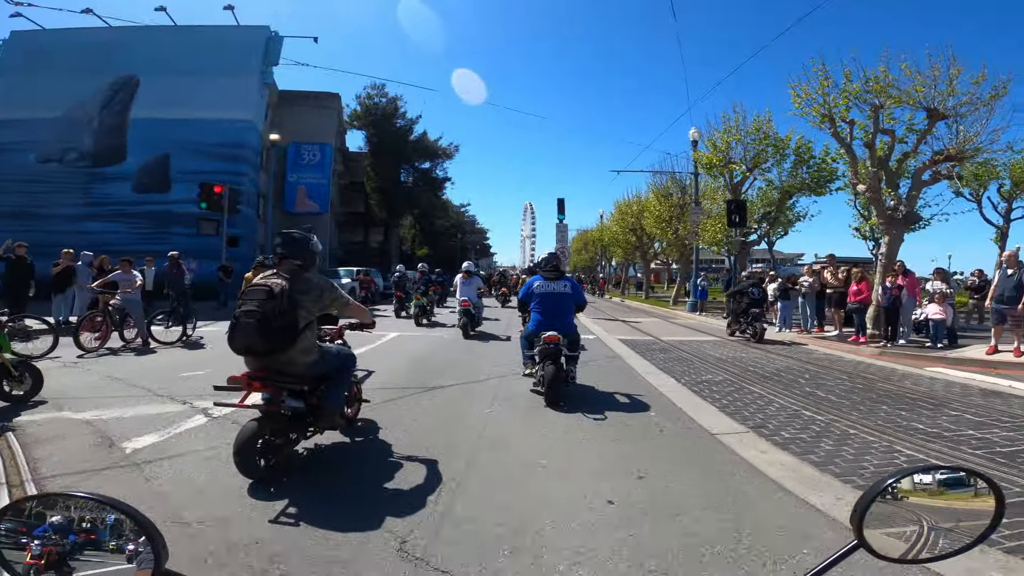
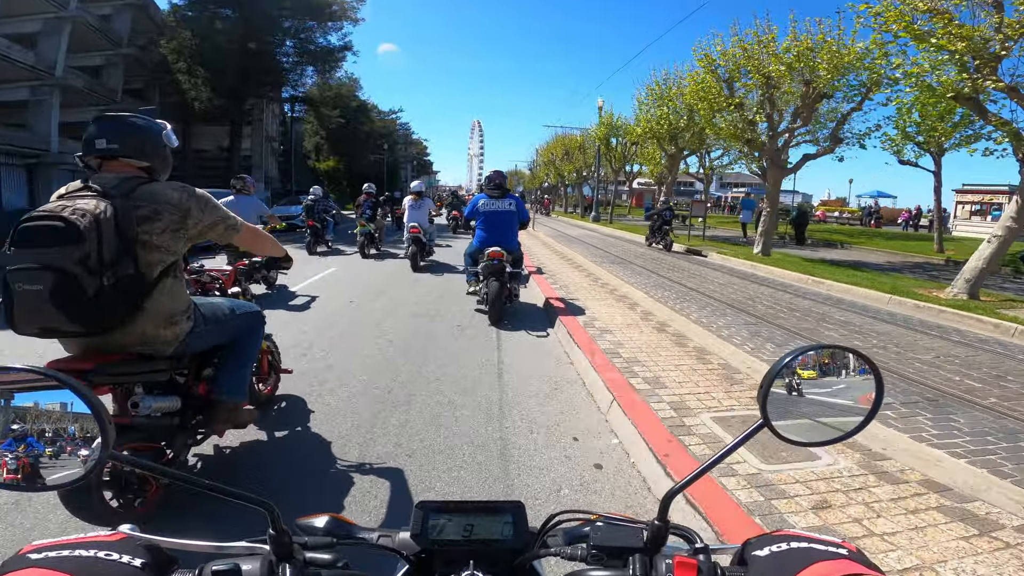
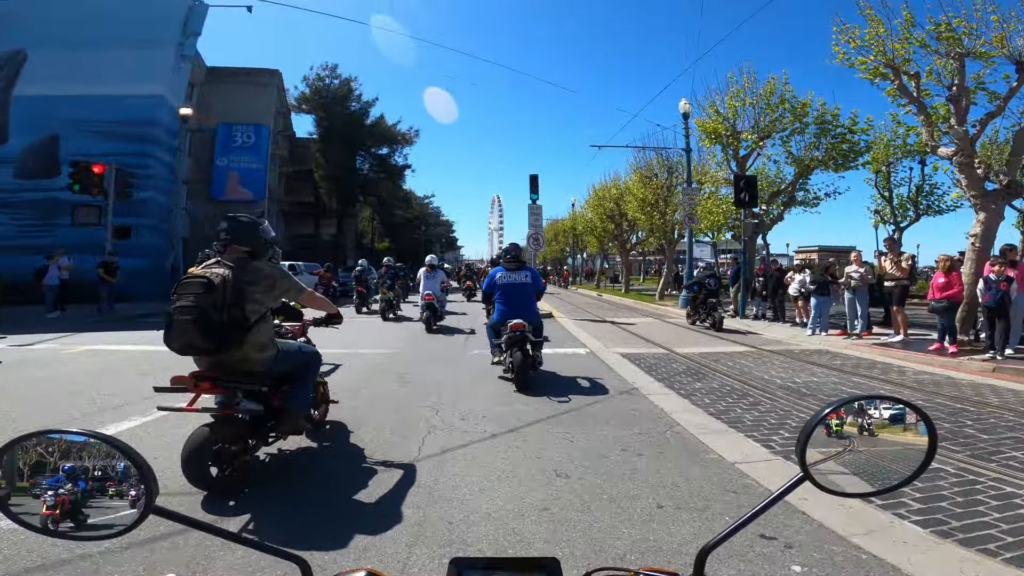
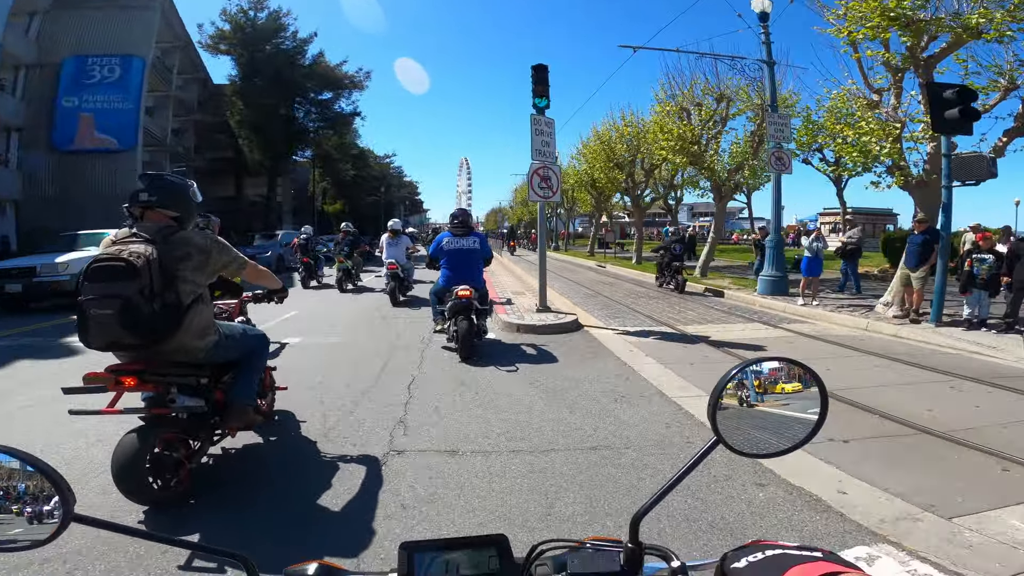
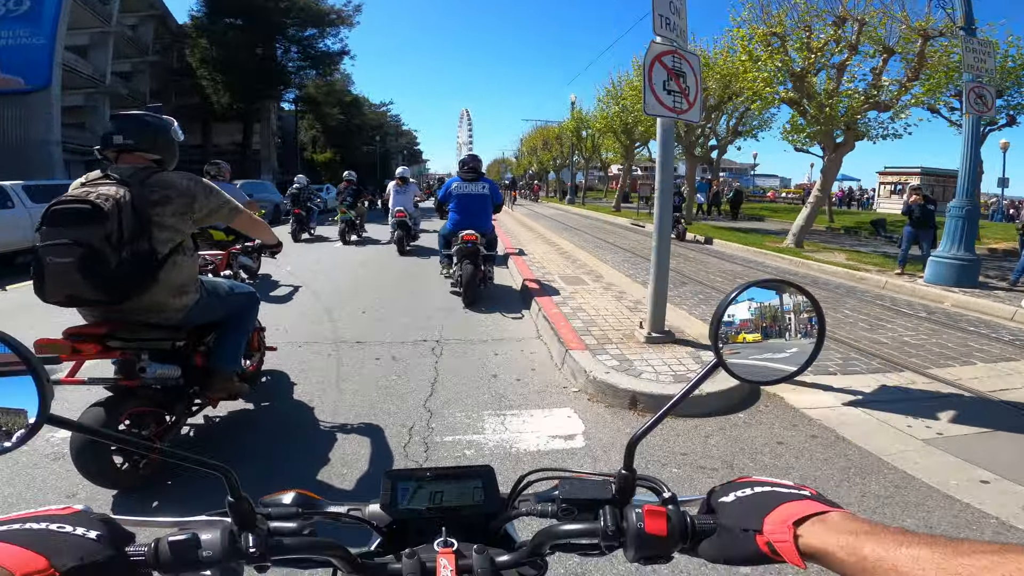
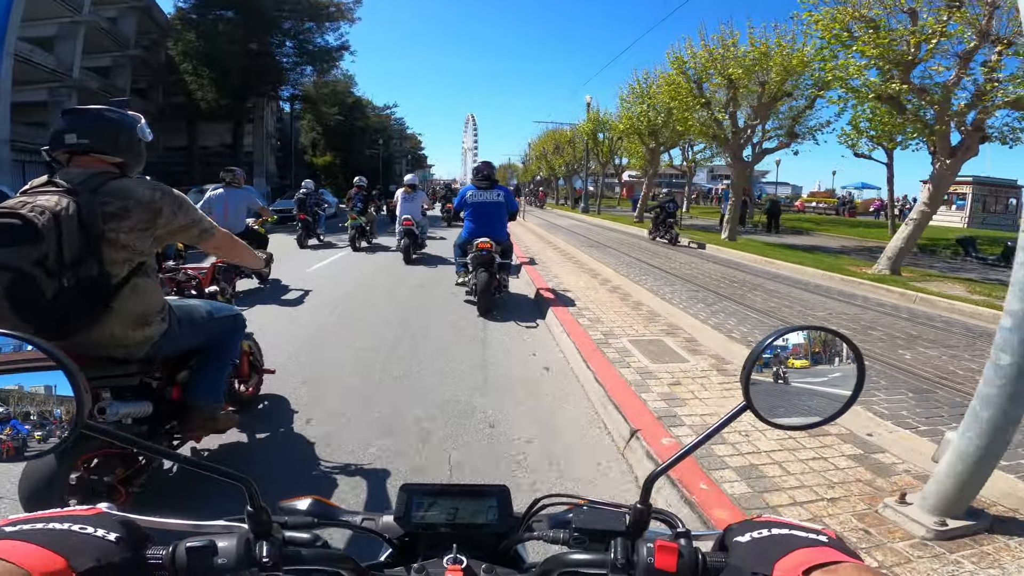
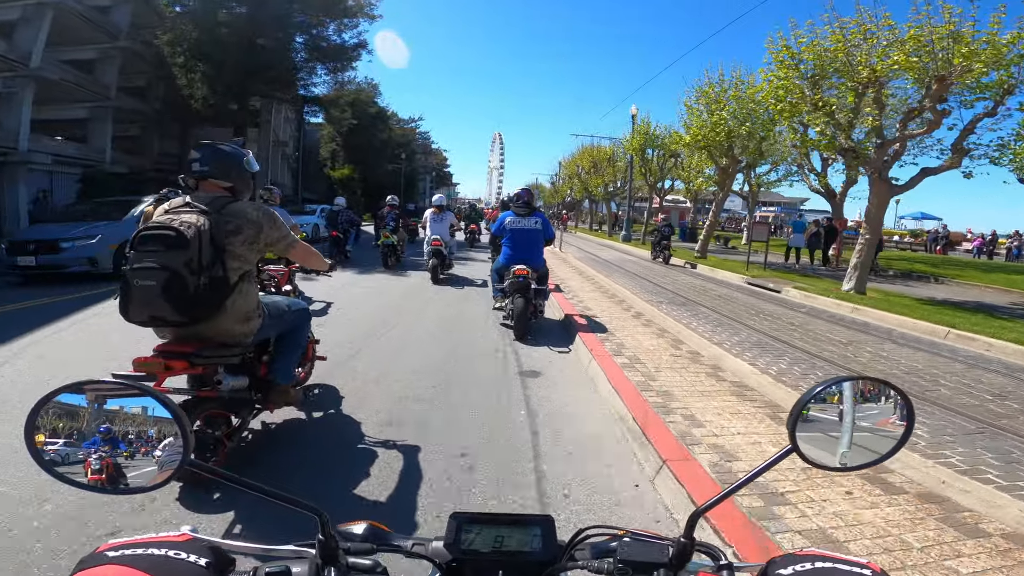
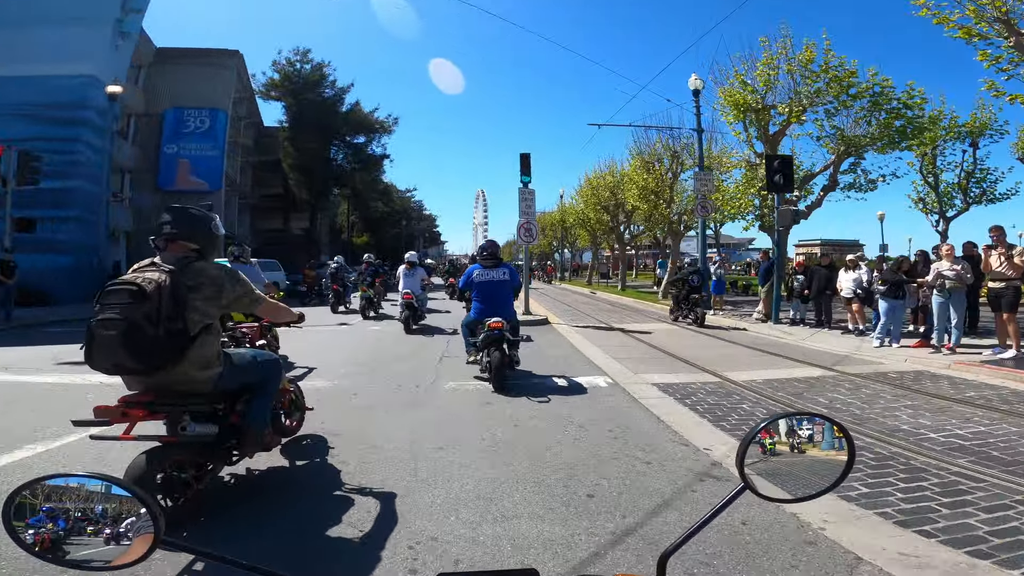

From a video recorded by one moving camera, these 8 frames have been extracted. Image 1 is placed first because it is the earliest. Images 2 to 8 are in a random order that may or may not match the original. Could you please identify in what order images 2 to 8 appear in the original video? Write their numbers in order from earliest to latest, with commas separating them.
3, 8, 4, 5, 6, 2, 7
